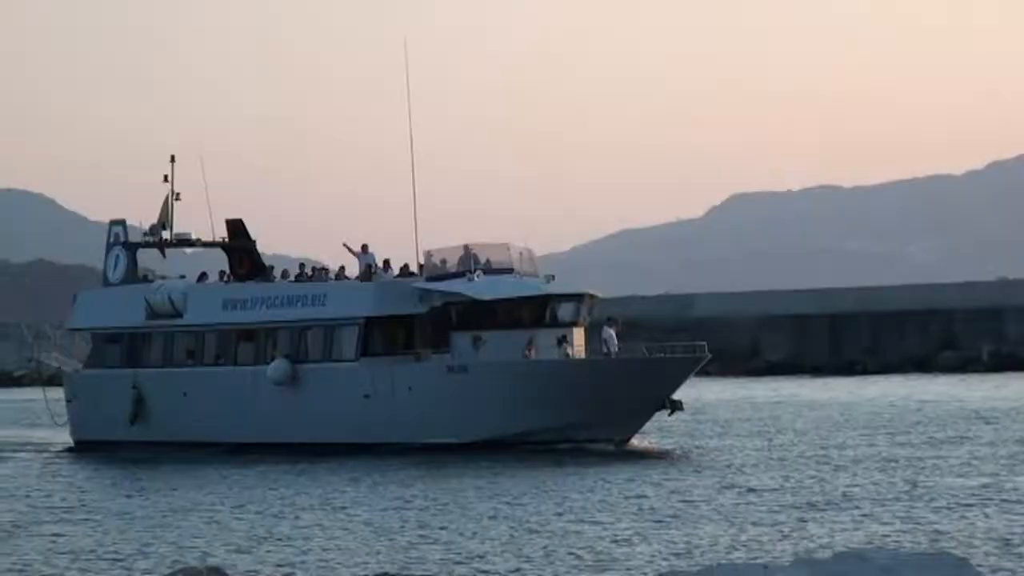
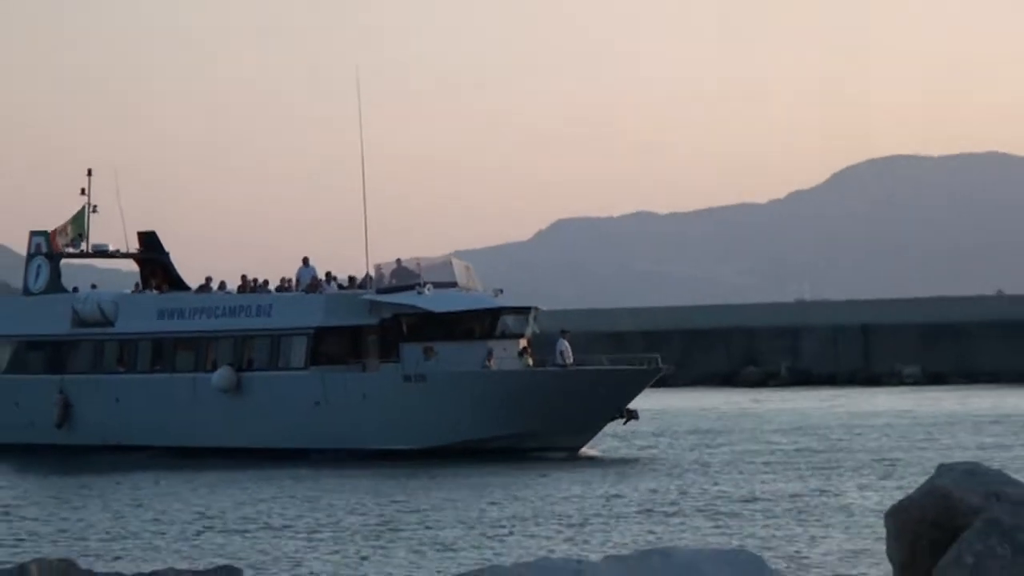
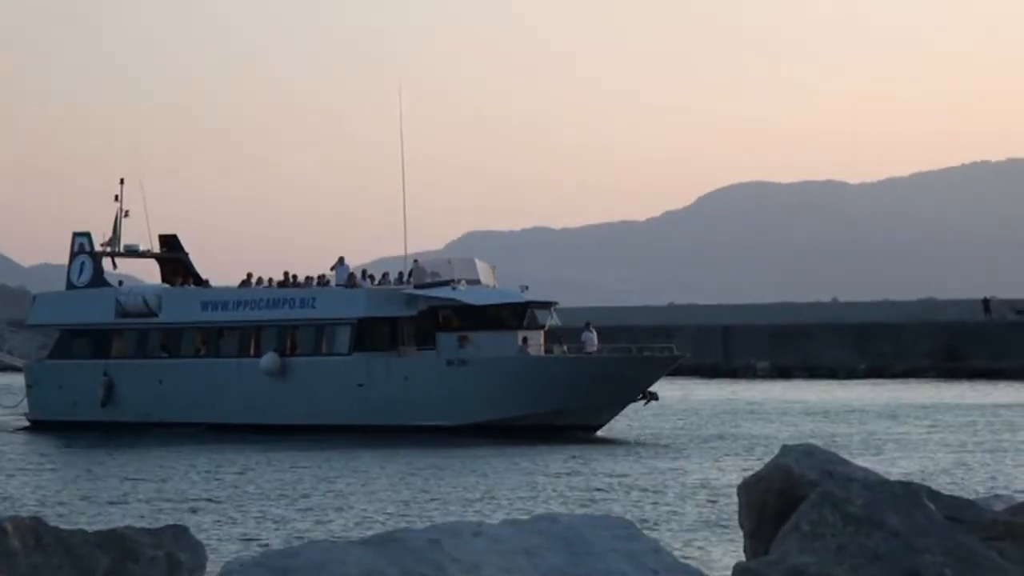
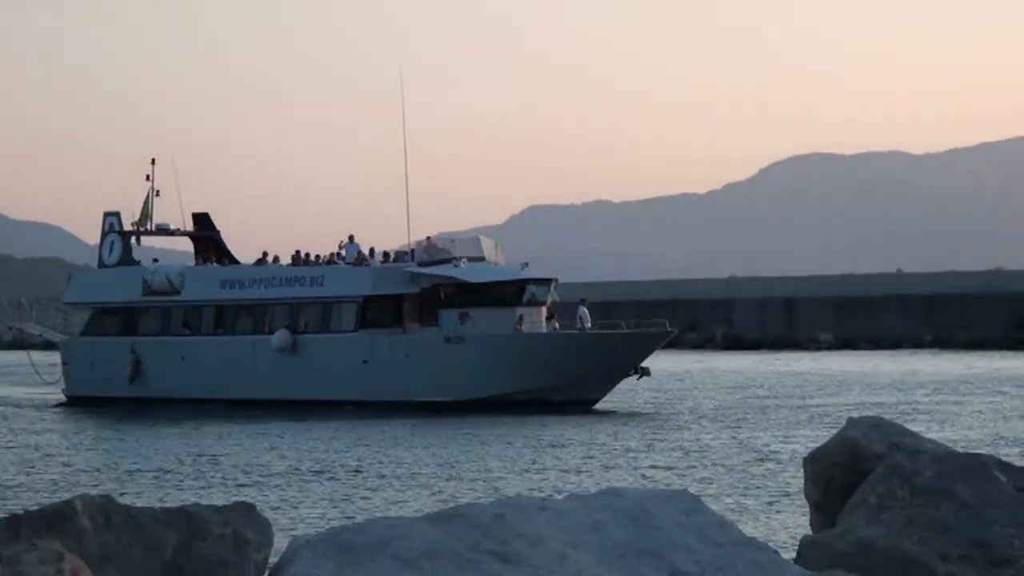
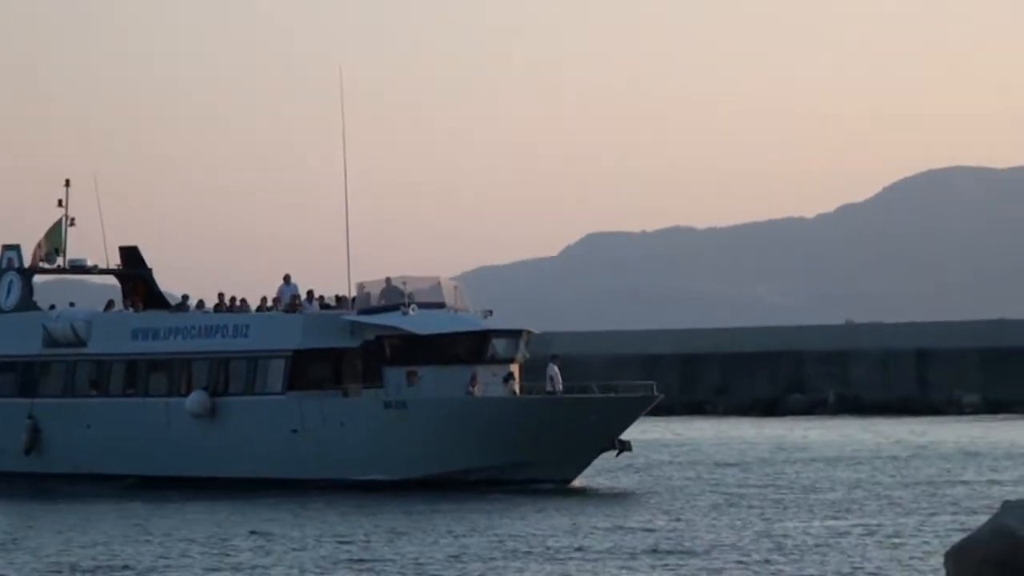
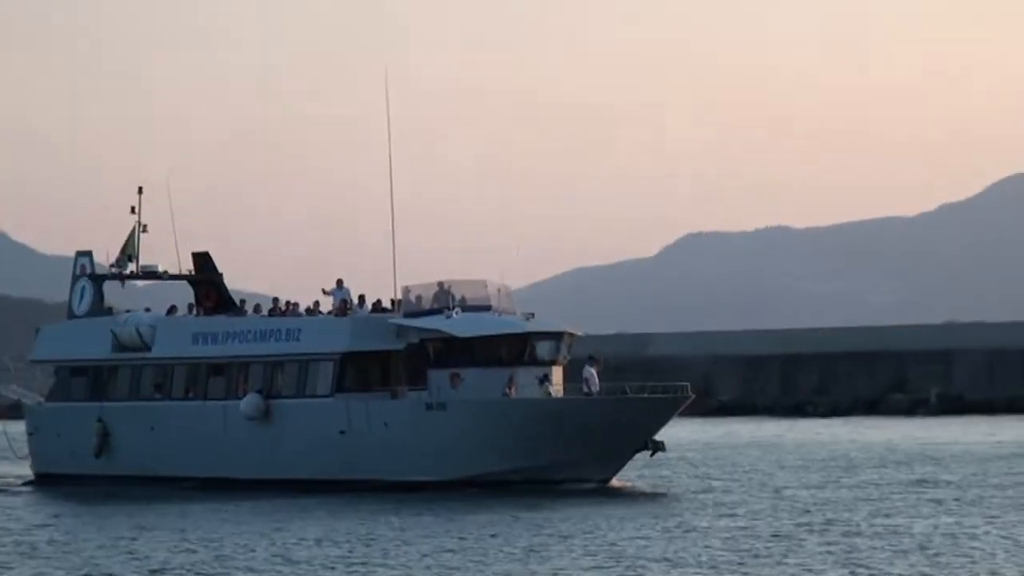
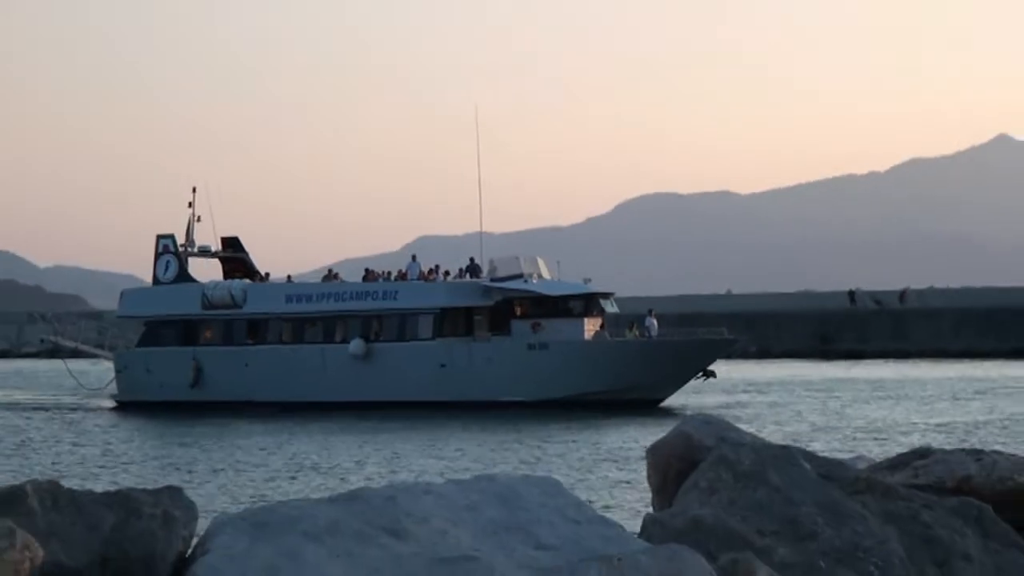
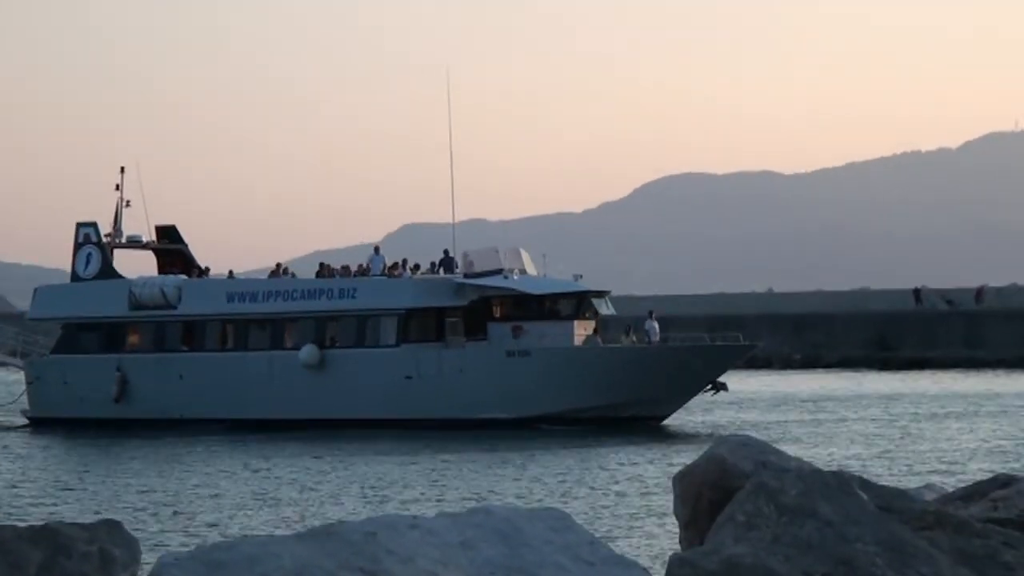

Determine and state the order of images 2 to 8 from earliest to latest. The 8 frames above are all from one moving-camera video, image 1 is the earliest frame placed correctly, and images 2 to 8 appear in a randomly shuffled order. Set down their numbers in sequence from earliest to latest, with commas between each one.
6, 5, 2, 4, 3, 8, 7
